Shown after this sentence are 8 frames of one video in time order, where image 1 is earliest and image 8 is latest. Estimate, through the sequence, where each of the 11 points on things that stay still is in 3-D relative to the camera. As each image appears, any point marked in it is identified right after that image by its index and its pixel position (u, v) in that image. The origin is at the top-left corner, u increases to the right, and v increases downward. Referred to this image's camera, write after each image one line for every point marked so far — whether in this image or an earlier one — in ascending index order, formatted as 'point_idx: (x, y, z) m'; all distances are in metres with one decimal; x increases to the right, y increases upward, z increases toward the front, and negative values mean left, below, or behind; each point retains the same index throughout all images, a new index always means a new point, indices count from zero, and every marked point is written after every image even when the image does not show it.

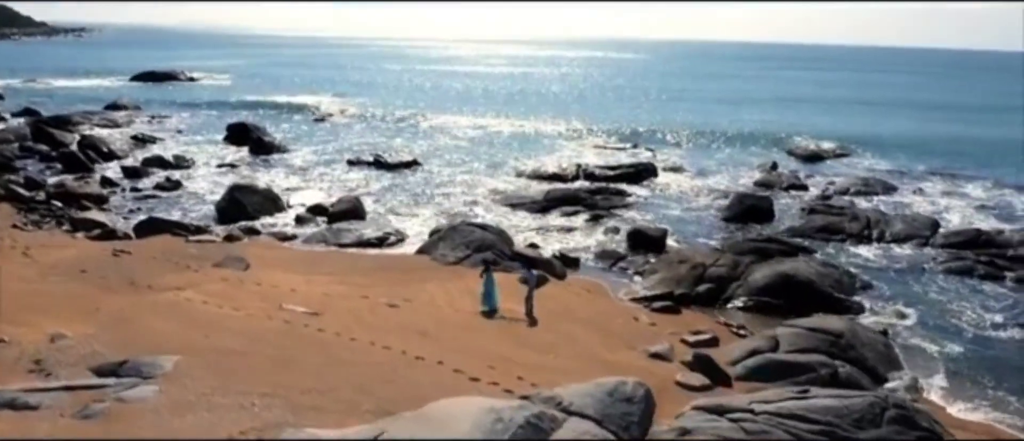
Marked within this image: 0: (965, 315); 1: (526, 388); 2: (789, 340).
0: (+10.2, -2.1, +17.7) m
1: (+0.3, -2.5, +11.7) m
2: (+5.1, -2.2, +14.3) m
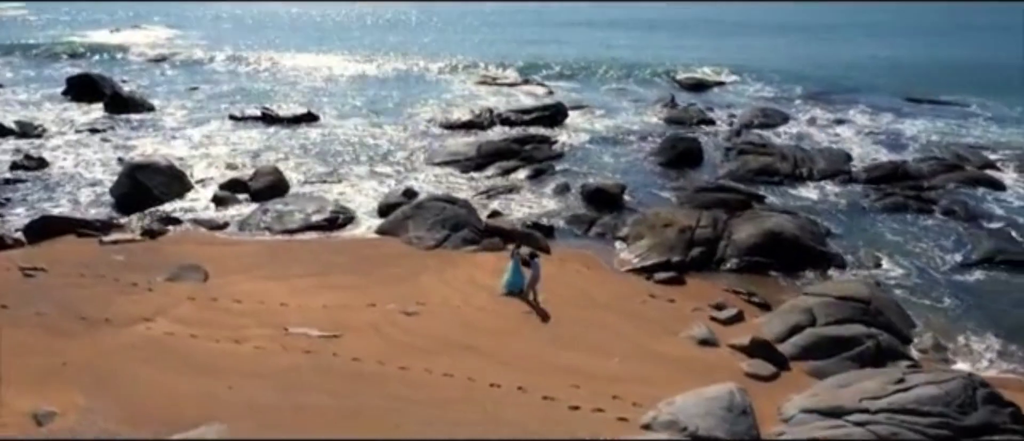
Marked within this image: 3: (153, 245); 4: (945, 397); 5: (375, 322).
0: (+10.0, -0.9, +18.8) m
1: (+1.7, -2.7, +10.9) m
2: (+5.8, -1.6, +14.4) m
3: (-8.1, -0.5, +17.7) m
4: (+6.1, -2.4, +10.9) m
5: (-2.3, -1.8, +13.6) m
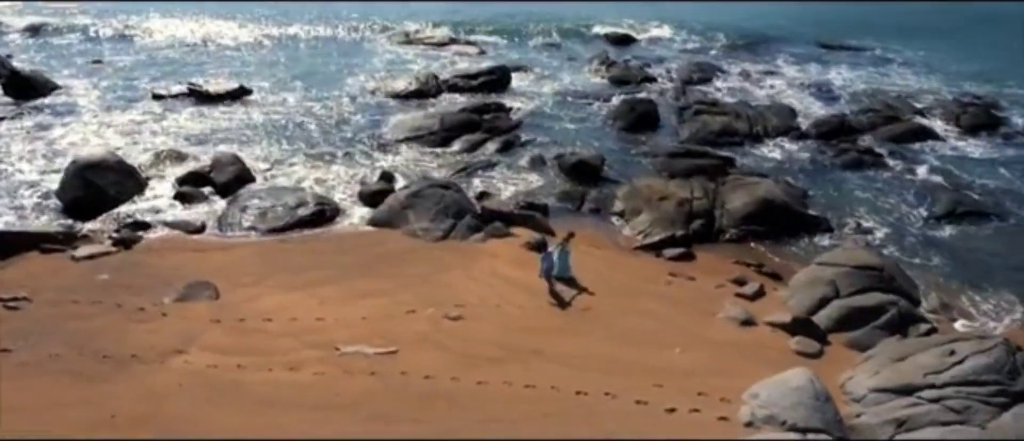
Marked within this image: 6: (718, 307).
0: (+9.9, +0.2, +20.0) m
1: (+3.0, -2.7, +11.1) m
2: (+6.4, -1.2, +15.1) m
3: (-7.8, -0.7, +16.2) m
4: (+7.4, -2.1, +11.7) m
5: (-1.4, -1.8, +13.1) m
6: (+3.9, -1.6, +14.9) m
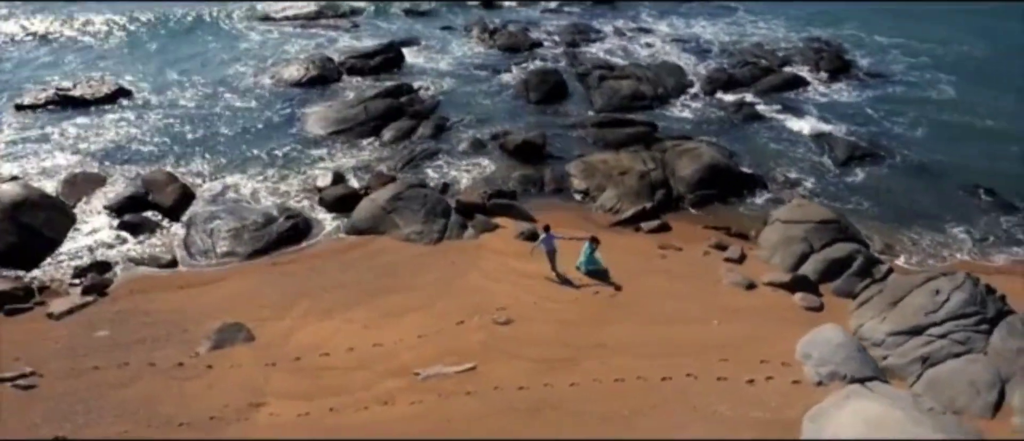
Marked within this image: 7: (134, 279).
0: (+8.6, +1.7, +22.6) m
1: (+4.5, -2.4, +12.6) m
2: (+6.6, -0.3, +17.1) m
3: (-7.4, -1.6, +14.9) m
4: (+8.4, -1.3, +14.2) m
5: (-0.4, -2.1, +13.4) m
6: (+4.3, -1.1, +16.4) m
7: (-7.6, -1.2, +15.9) m
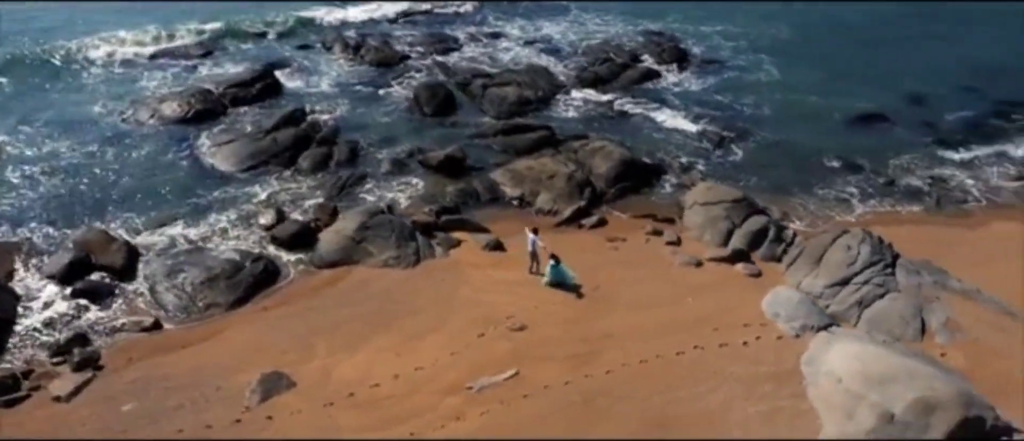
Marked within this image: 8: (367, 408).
0: (+6.0, +2.4, +25.8) m
1: (+5.0, -2.1, +15.2) m
2: (+5.7, +0.2, +20.1) m
3: (-7.1, -2.8, +14.5) m
4: (+8.3, -0.5, +17.7) m
5: (+0.1, -2.4, +14.8) m
6: (+3.7, -0.9, +18.8) m
7: (-7.6, -2.5, +15.4) m
8: (-2.5, -3.1, +13.2) m
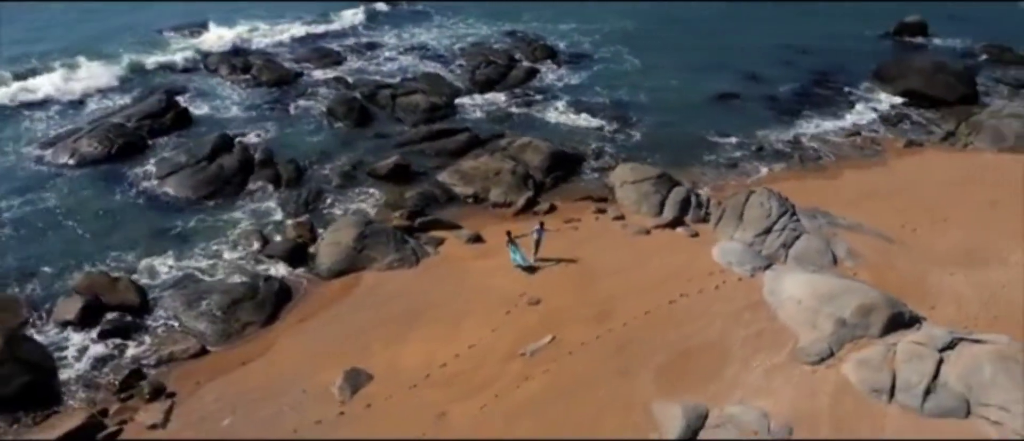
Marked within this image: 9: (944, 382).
0: (+3.2, +3.2, +29.6) m
1: (+5.3, -1.3, +19.1) m
2: (+4.5, +1.0, +24.0) m
3: (-6.1, -3.5, +15.6) m
4: (+7.7, +0.6, +22.3) m
5: (+0.7, -2.2, +17.6) m
6: (+3.1, -0.3, +22.3) m
7: (-6.9, -3.2, +16.4) m
8: (-1.3, -3.2, +15.5) m
9: (+8.0, -3.0, +14.6) m
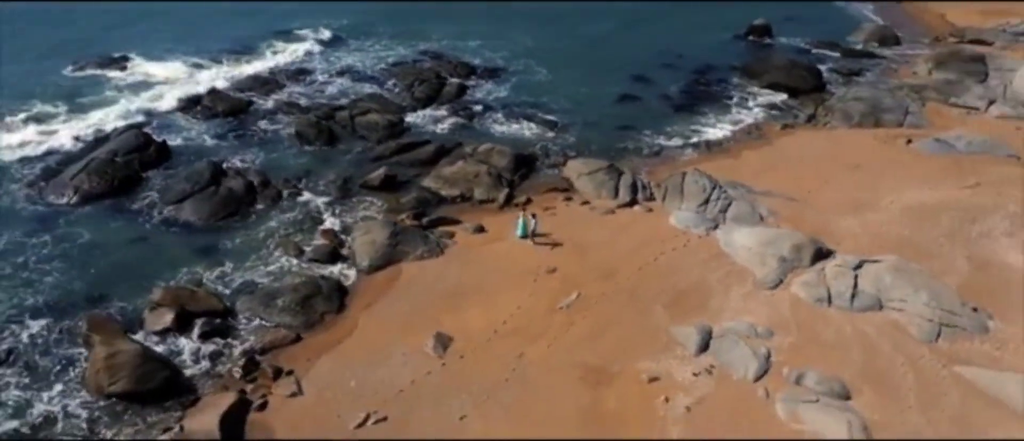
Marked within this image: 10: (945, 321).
0: (+1.2, +3.6, +34.7) m
1: (+5.6, -0.5, +24.8) m
2: (+3.7, +1.7, +29.4) m
3: (-4.7, -3.6, +19.2) m
4: (+7.1, +1.6, +28.3) m
5: (+1.4, -1.7, +22.4) m
6: (+2.7, +0.3, +27.5) m
7: (-5.6, -3.4, +19.8) m
8: (0.0, -2.9, +20.0) m
9: (+9.3, -1.8, +20.8) m
10: (+11.0, -2.5, +19.9) m
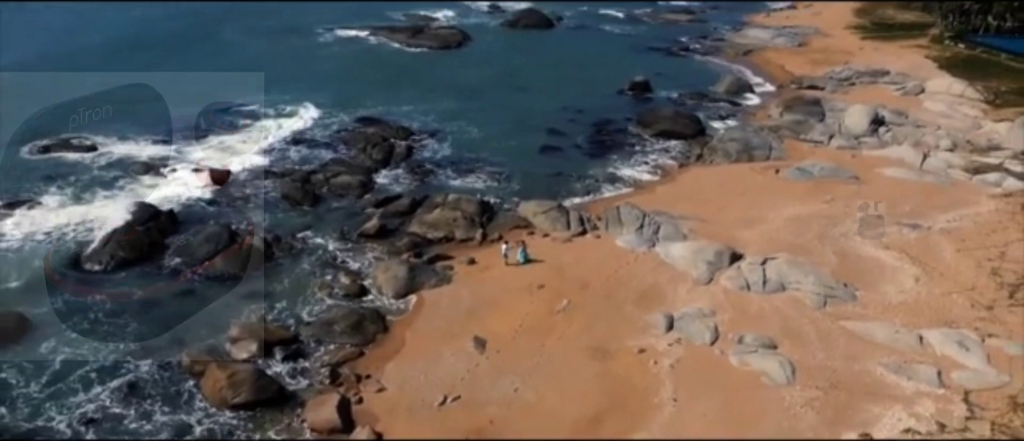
0: (-1.2, +1.8, +41.5) m
1: (+5.1, -1.3, +32.2) m
2: (+2.3, +0.4, +36.6) m
3: (-3.9, -4.8, +24.8) m
4: (+5.9, +0.6, +36.1) m
5: (+1.5, -2.7, +29.1) m
6: (+1.8, -0.9, +34.5) m
7: (-4.8, -4.7, +25.3) m
8: (+0.6, -3.8, +26.4) m
9: (+9.5, -2.1, +28.9) m
10: (+11.4, -2.6, +28.2) m
